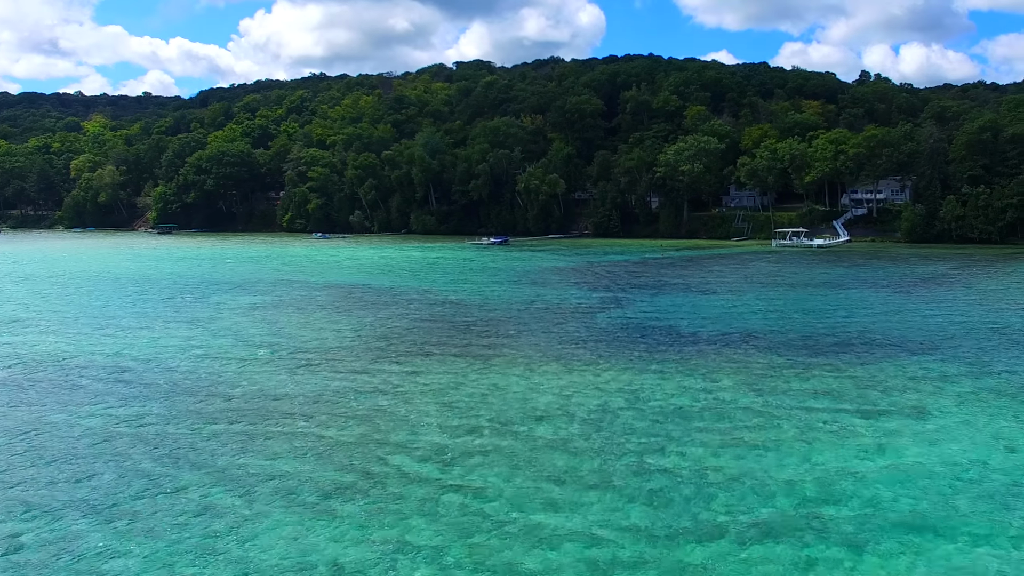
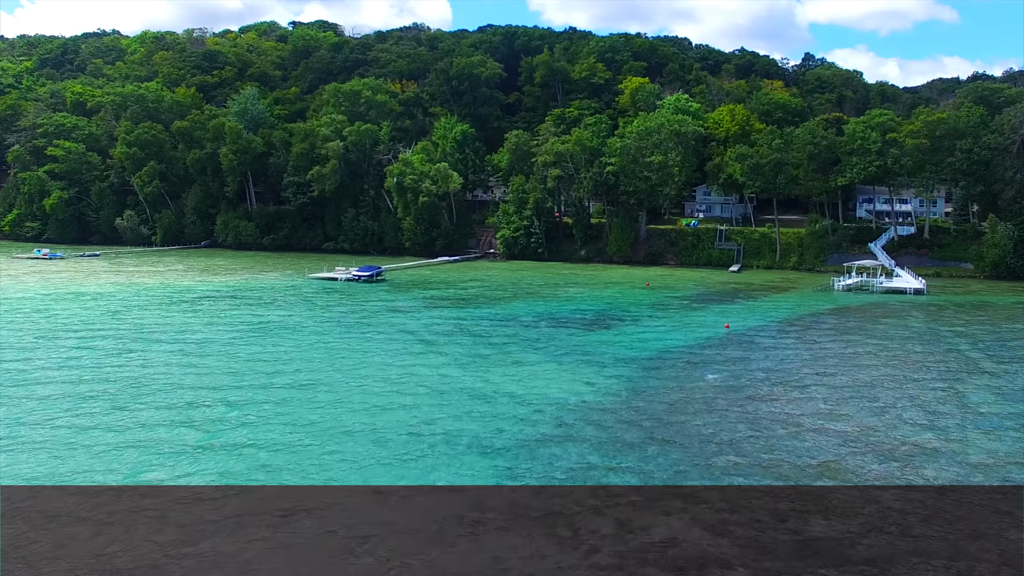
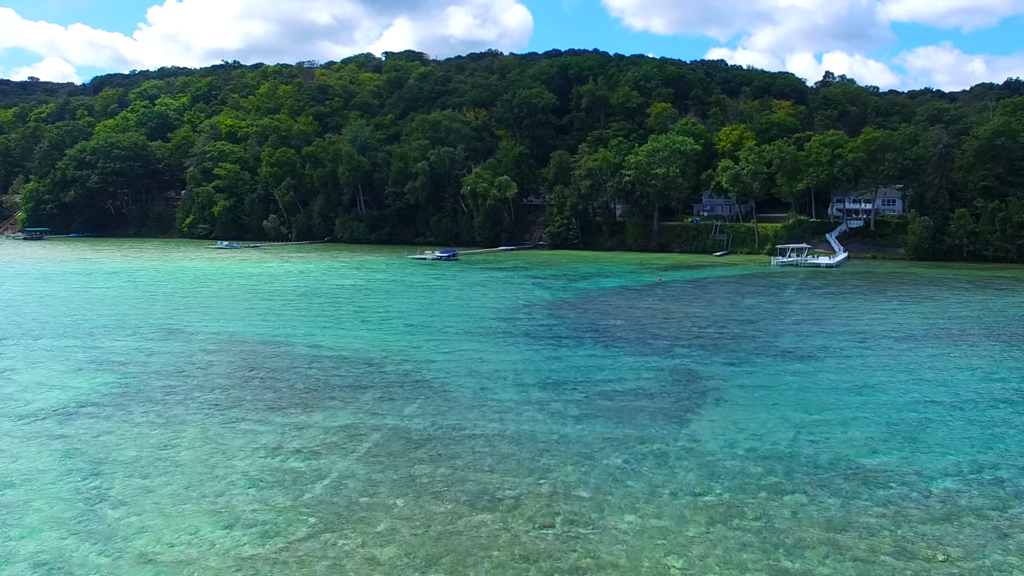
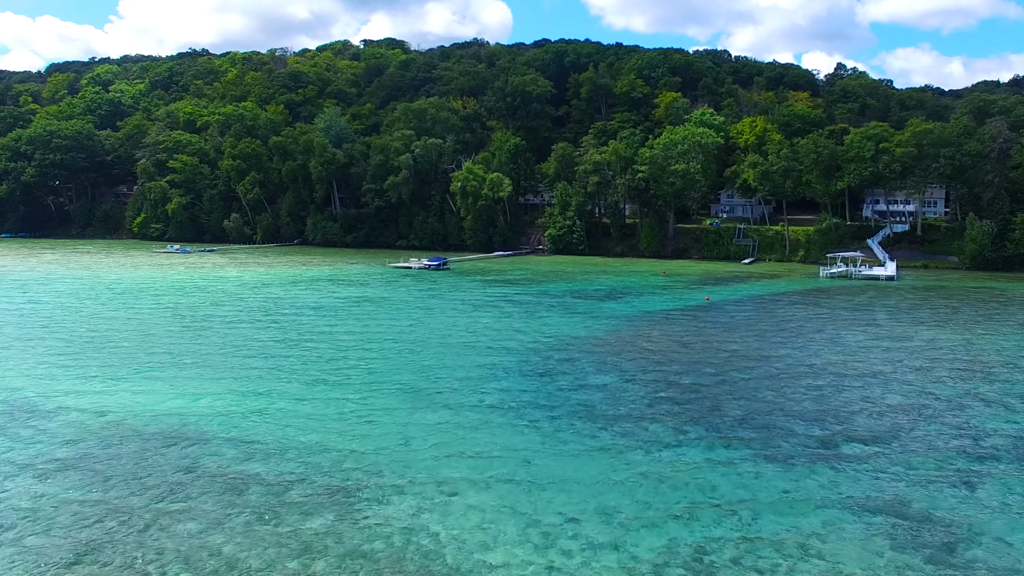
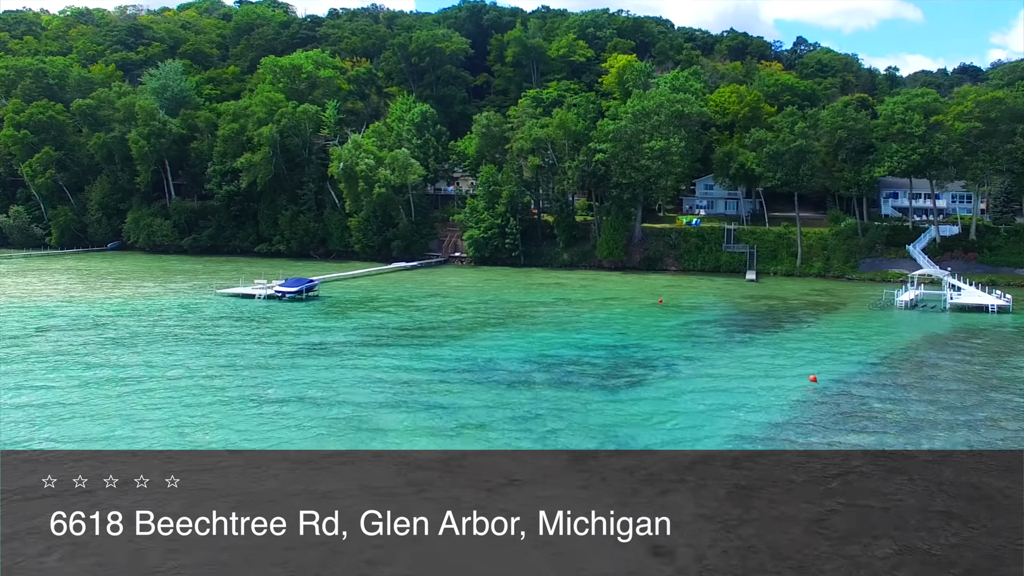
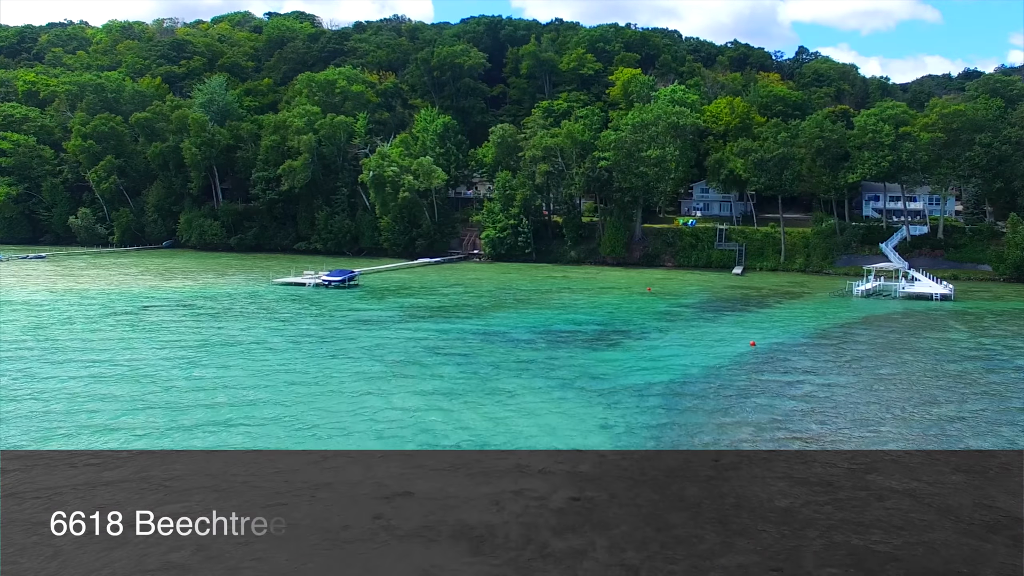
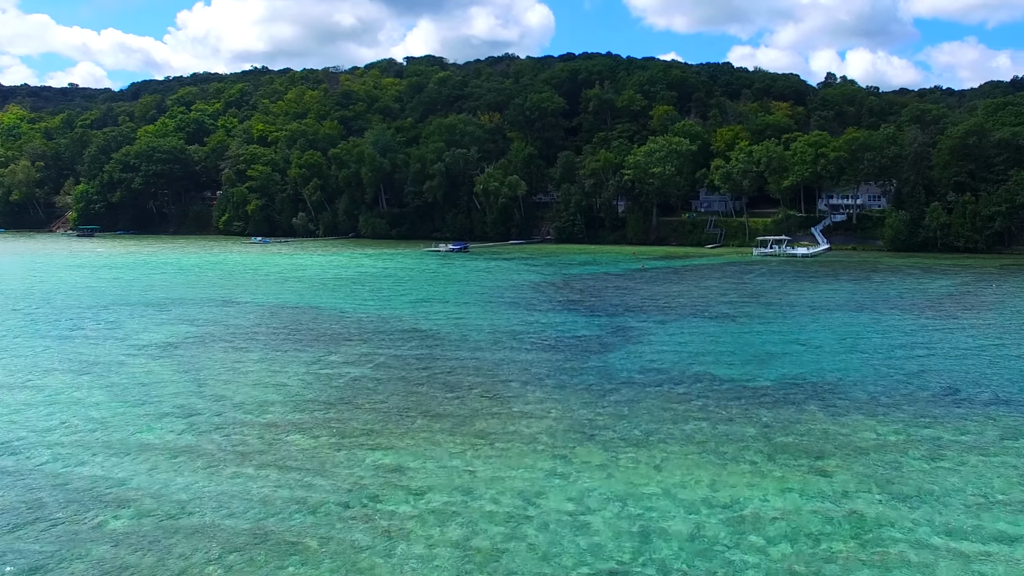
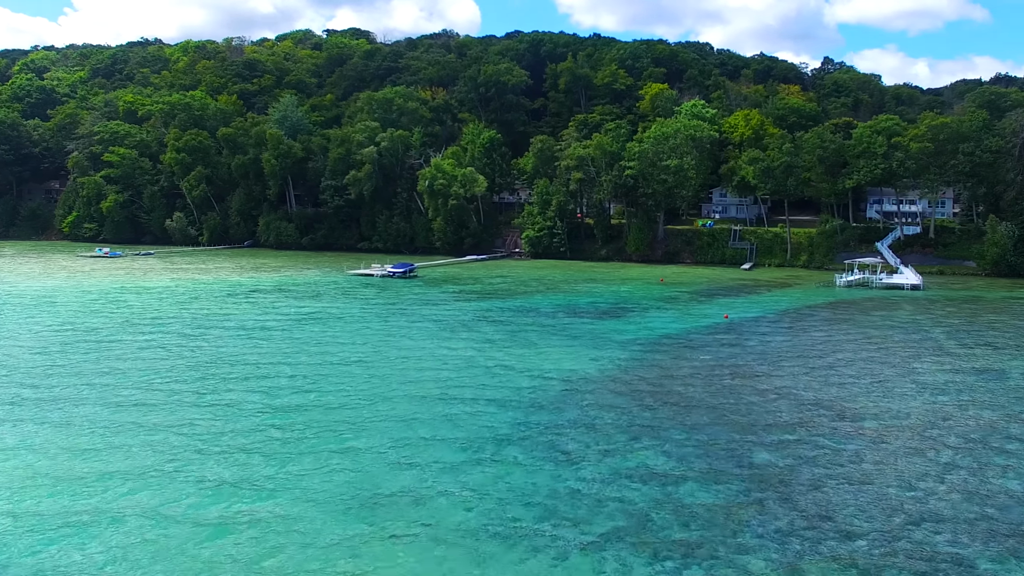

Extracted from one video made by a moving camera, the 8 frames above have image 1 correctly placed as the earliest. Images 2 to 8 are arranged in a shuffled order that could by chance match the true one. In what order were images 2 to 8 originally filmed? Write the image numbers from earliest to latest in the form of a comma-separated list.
7, 3, 4, 8, 2, 6, 5
